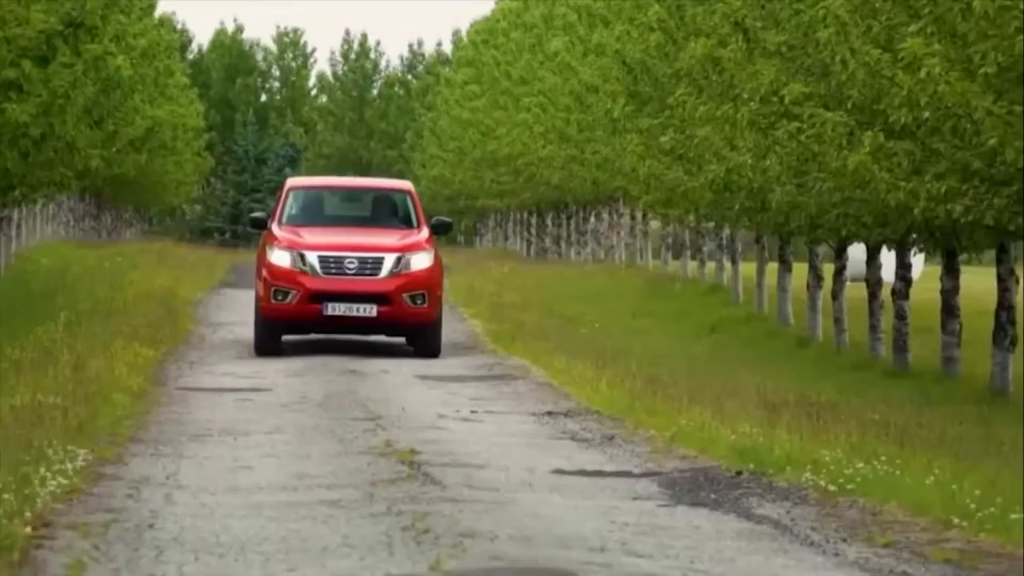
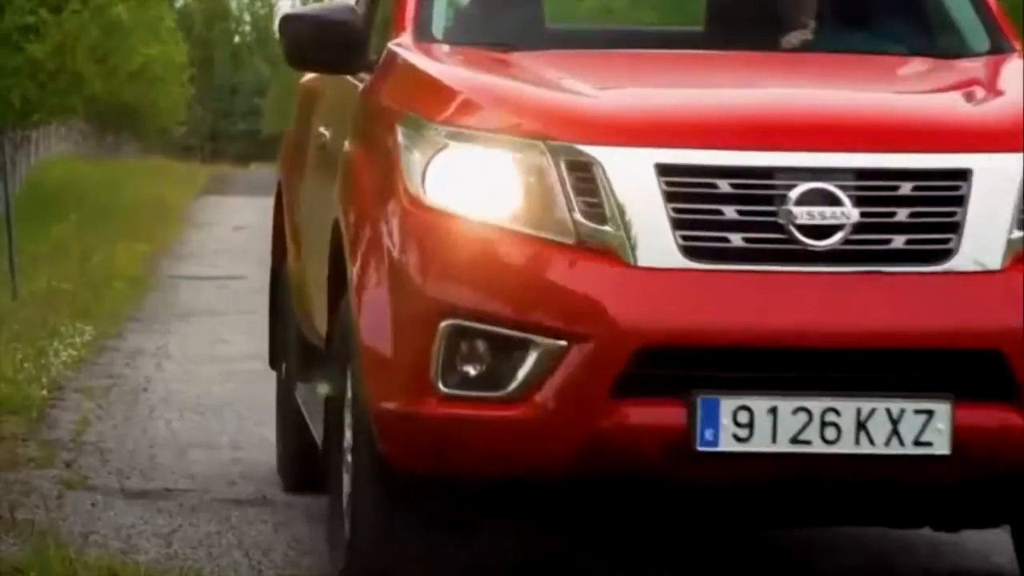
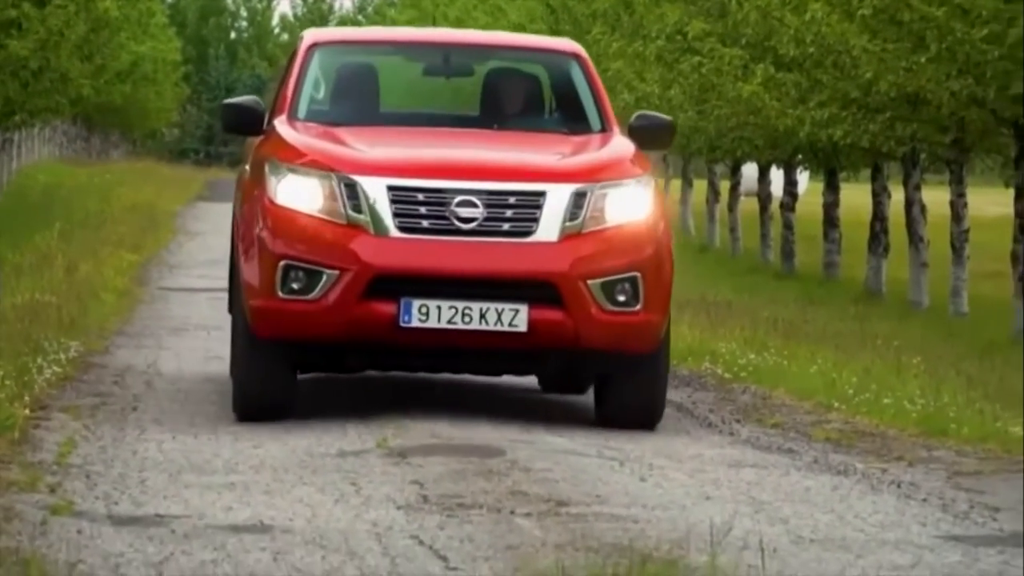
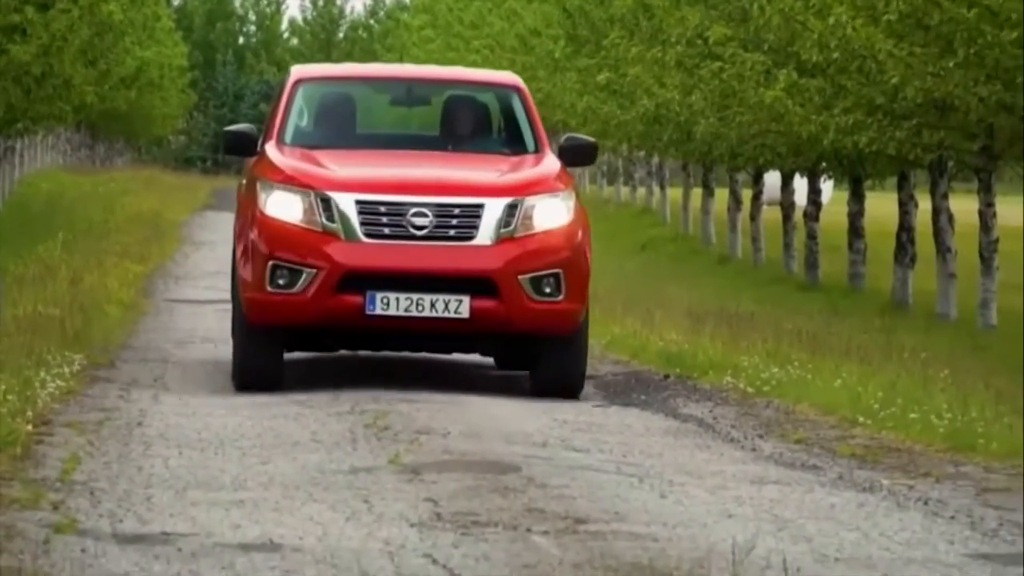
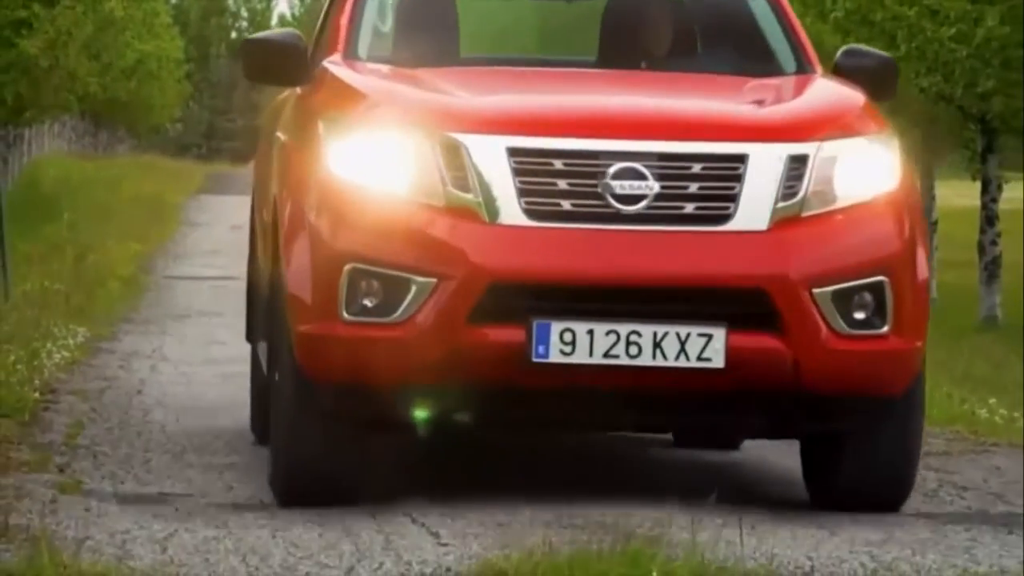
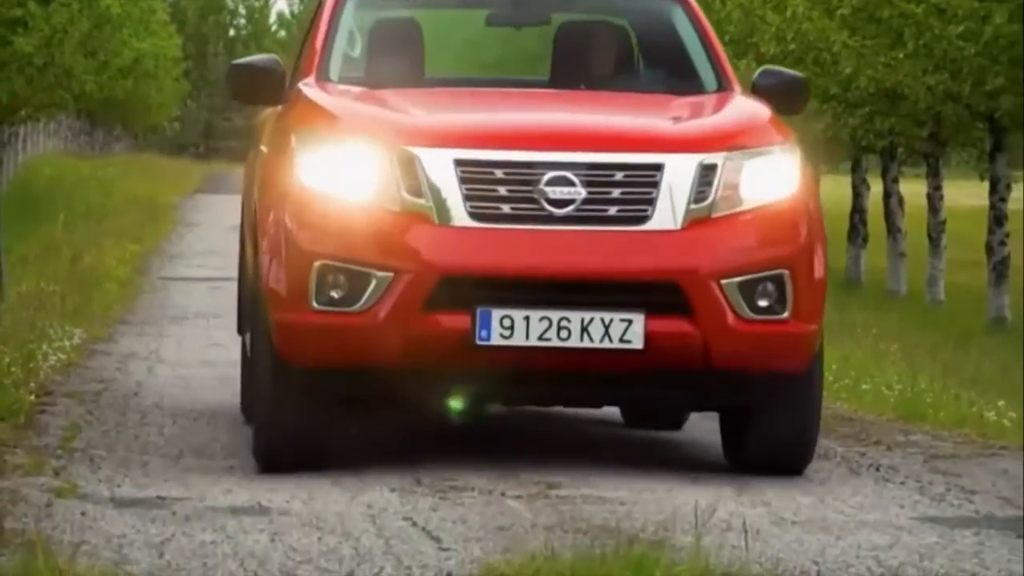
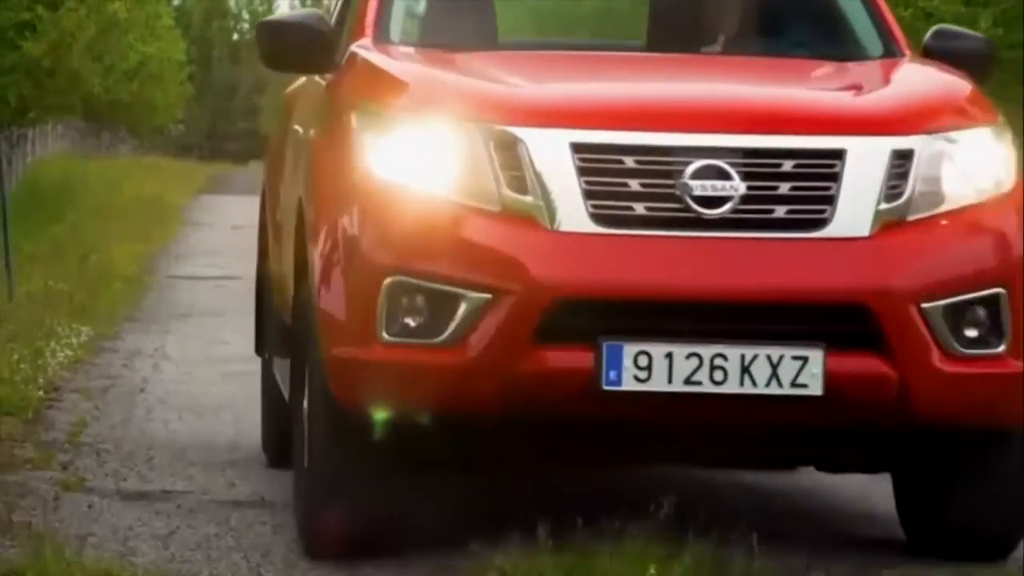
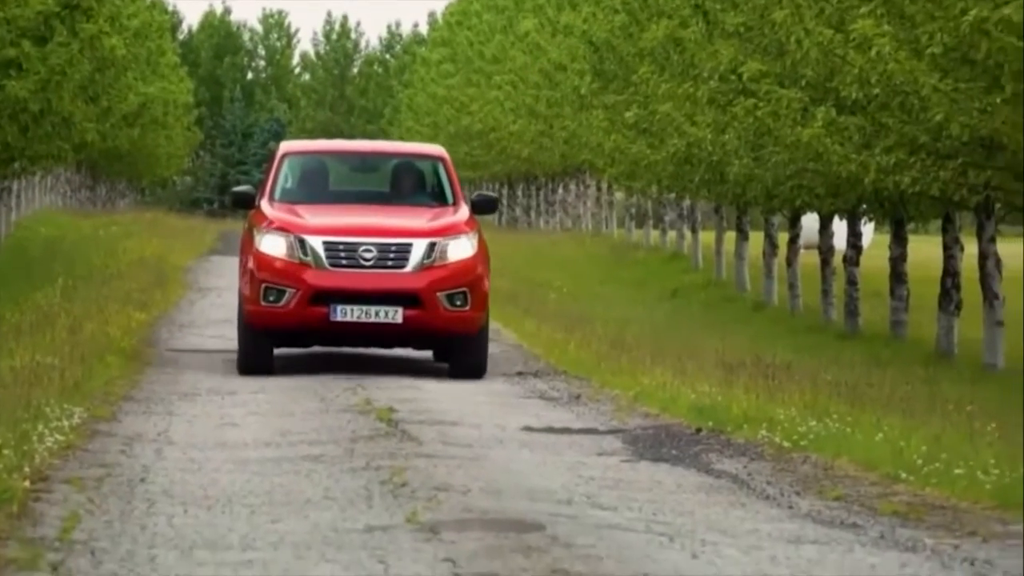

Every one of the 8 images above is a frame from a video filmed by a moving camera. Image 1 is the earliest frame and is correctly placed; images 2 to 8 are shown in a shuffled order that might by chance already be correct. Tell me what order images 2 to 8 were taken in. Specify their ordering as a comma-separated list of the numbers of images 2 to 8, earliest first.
8, 4, 3, 6, 5, 7, 2
